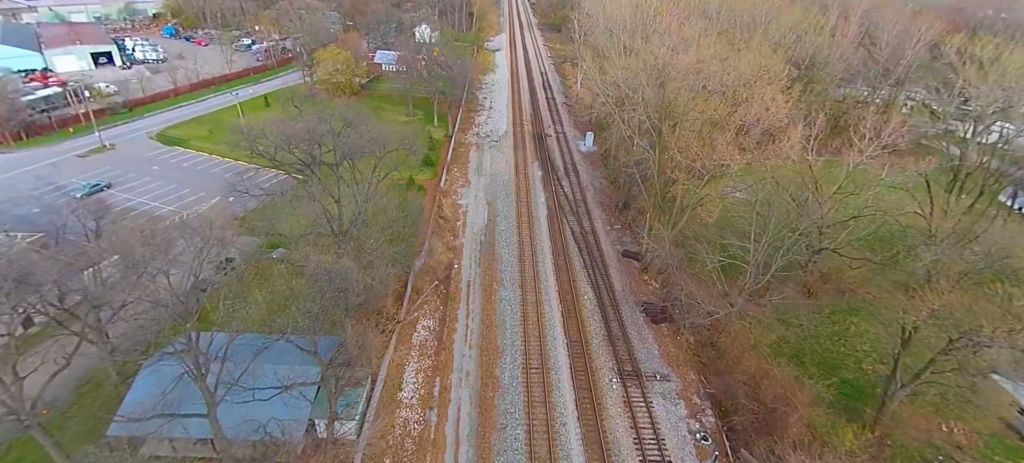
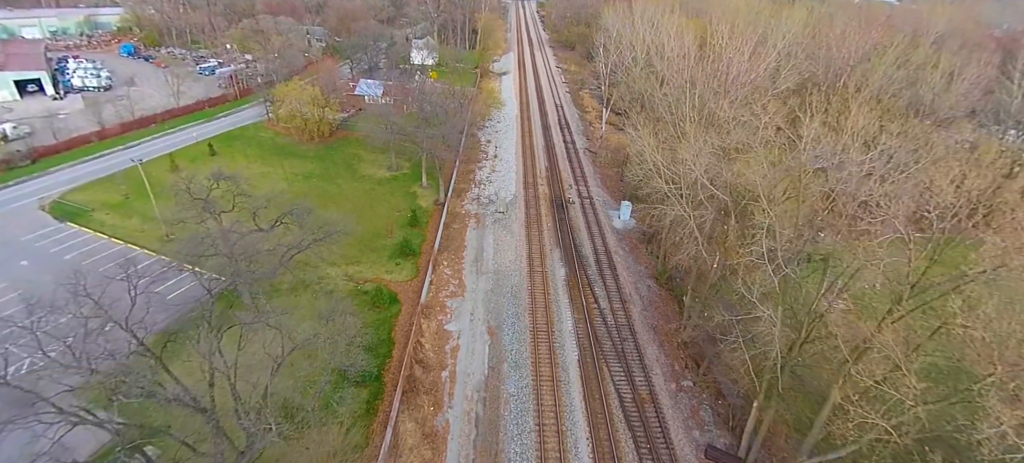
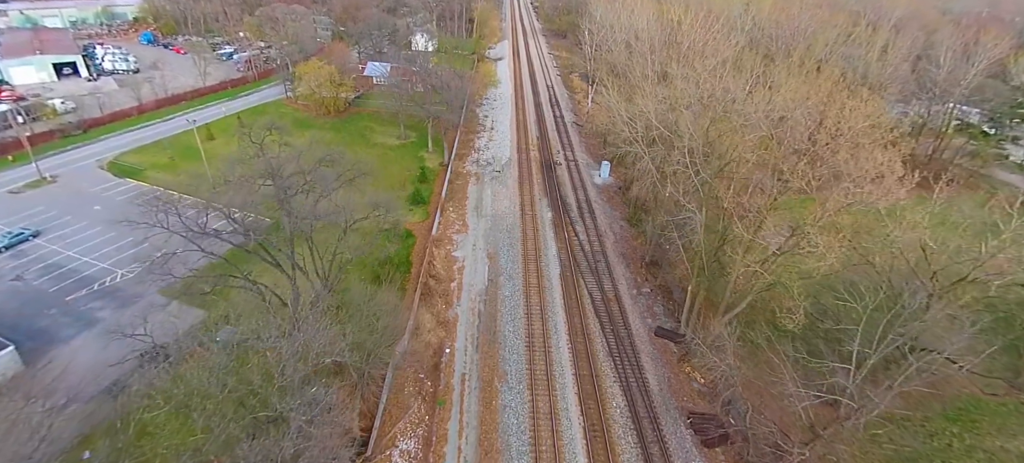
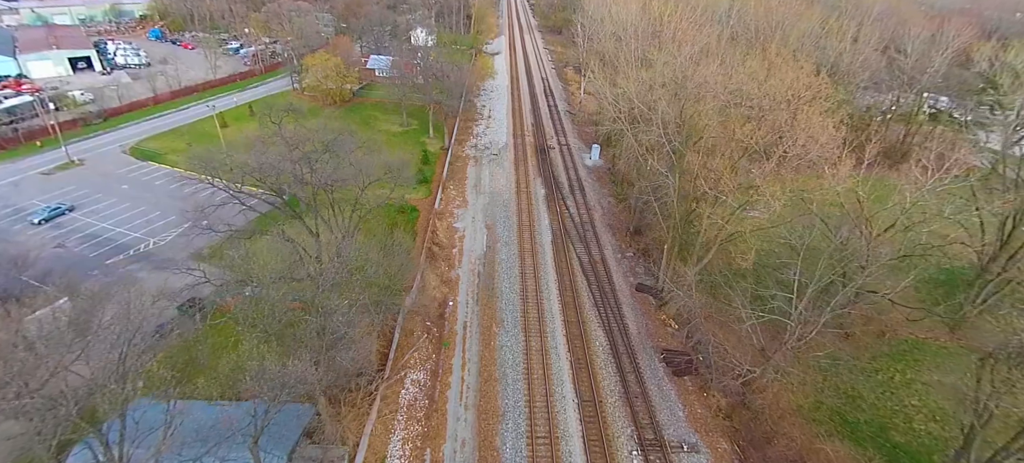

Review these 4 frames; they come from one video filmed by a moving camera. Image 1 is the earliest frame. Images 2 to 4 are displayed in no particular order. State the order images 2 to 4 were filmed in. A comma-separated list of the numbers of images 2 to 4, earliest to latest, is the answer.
4, 3, 2
